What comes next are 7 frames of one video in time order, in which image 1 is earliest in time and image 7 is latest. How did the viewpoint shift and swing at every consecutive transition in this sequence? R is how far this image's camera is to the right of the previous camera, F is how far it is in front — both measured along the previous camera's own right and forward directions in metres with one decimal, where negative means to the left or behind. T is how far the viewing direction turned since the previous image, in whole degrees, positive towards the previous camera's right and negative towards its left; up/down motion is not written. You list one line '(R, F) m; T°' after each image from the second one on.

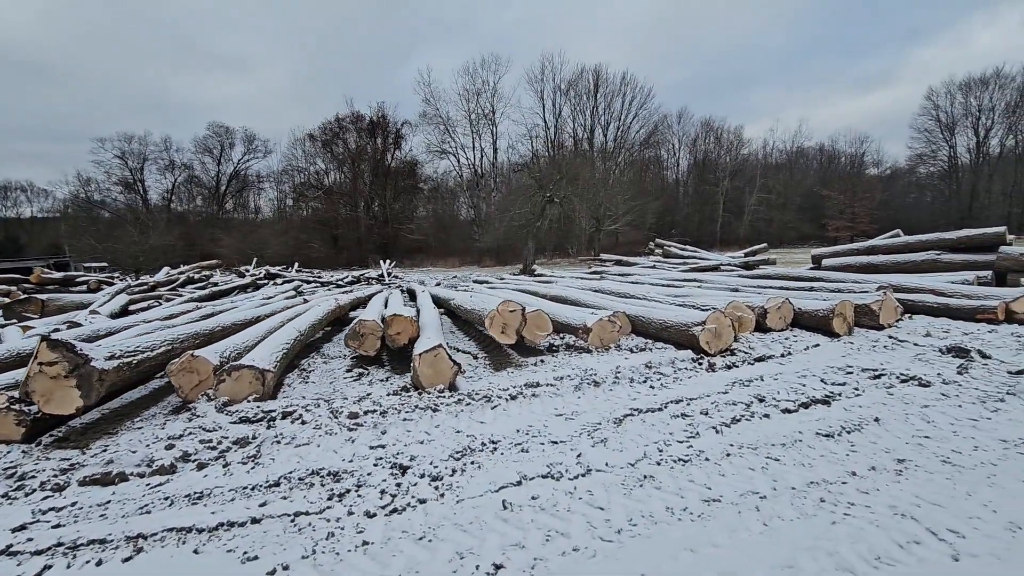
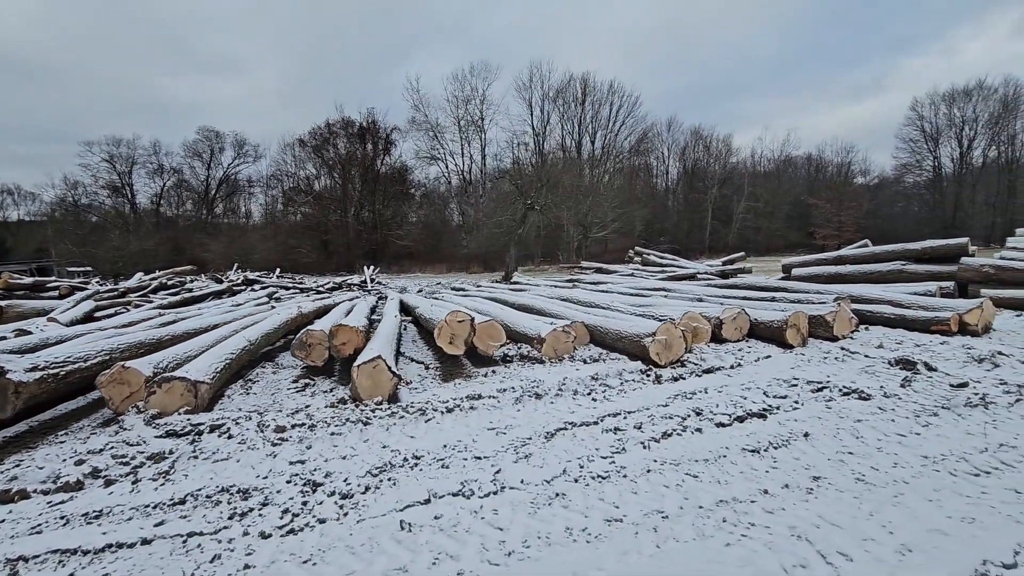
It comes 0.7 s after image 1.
(+0.4, 0.0) m; +1°
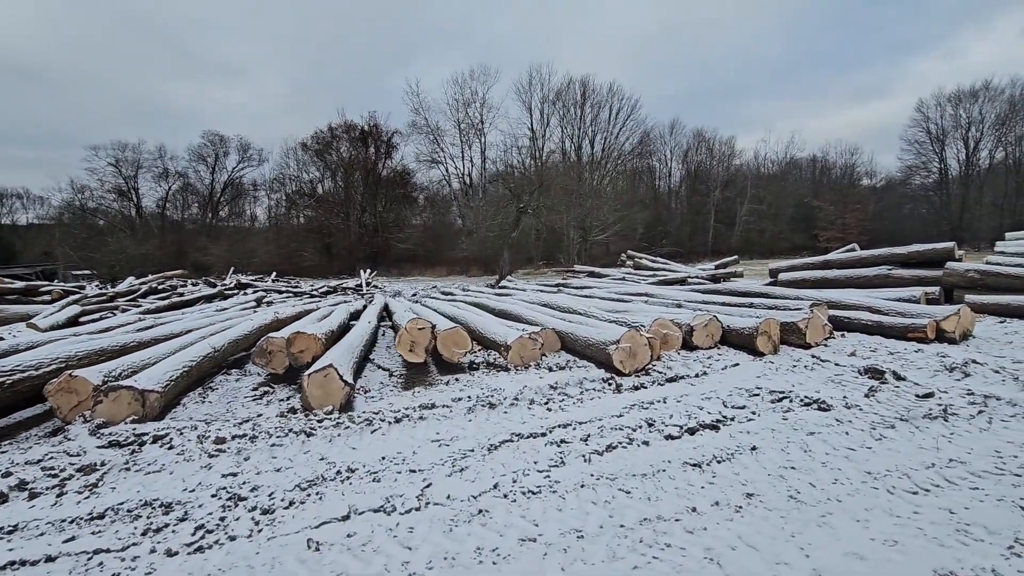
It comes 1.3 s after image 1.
(+0.4, +0.1) m; -1°
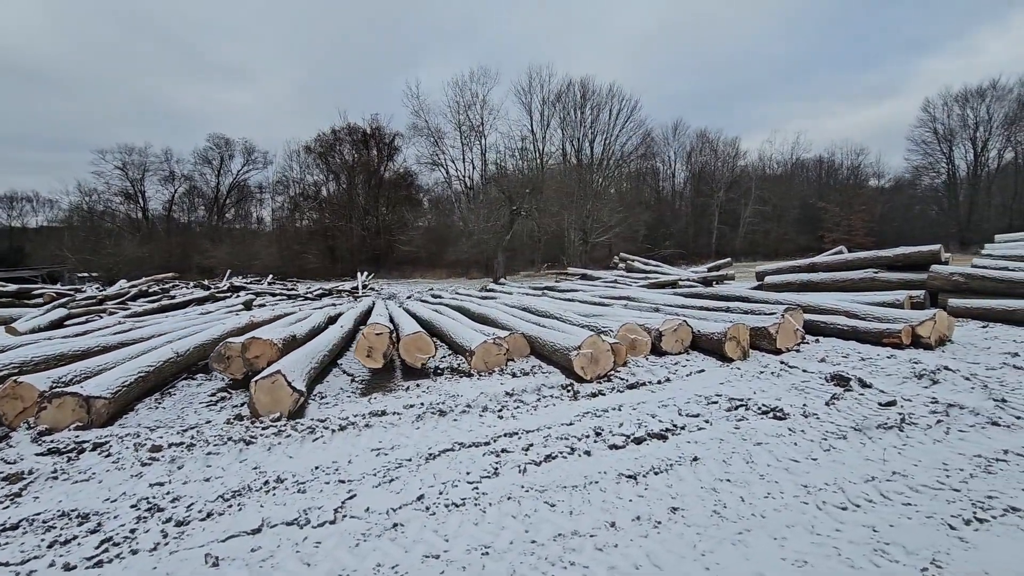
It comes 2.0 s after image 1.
(+0.4, +0.1) m; -1°
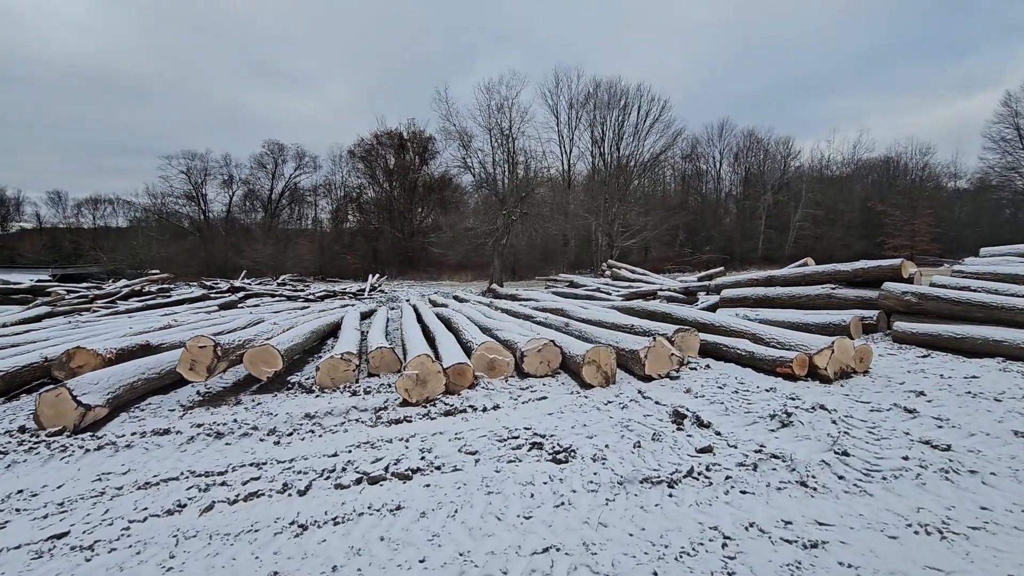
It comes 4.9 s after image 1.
(+1.9, +0.4) m; -6°
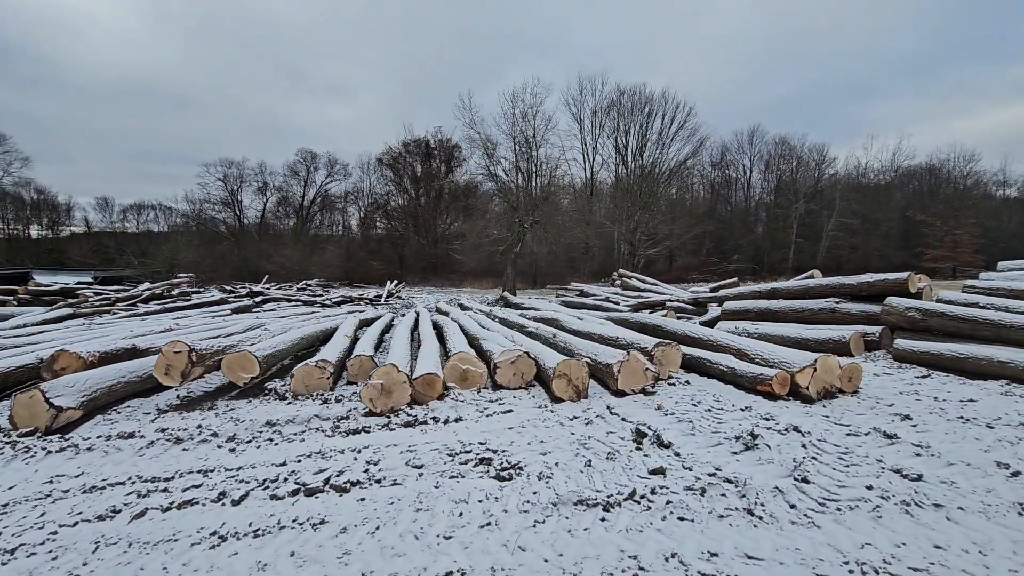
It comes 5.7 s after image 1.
(+0.5, +0.1) m; -3°
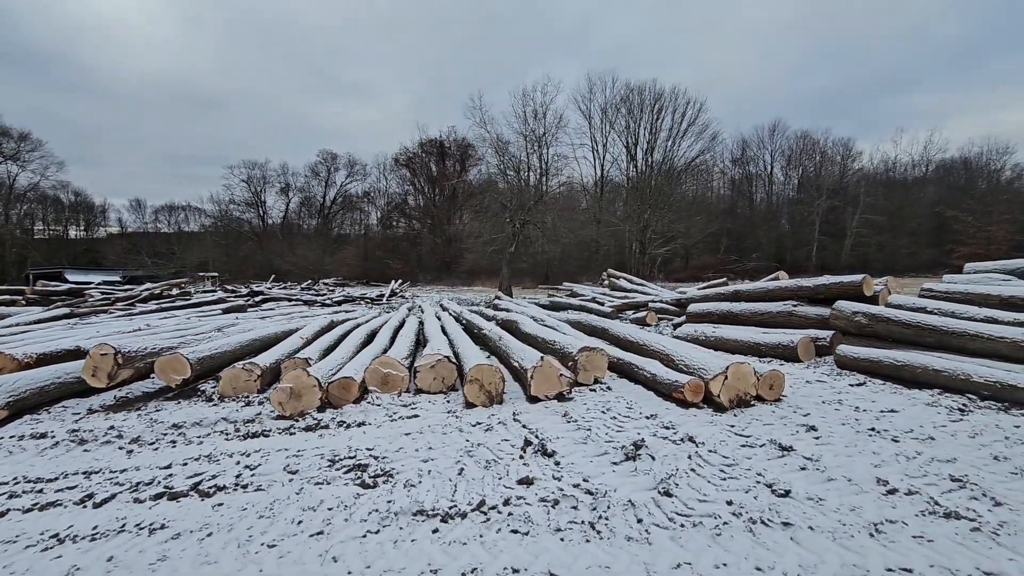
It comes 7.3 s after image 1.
(+1.0, 0.0) m; -3°
